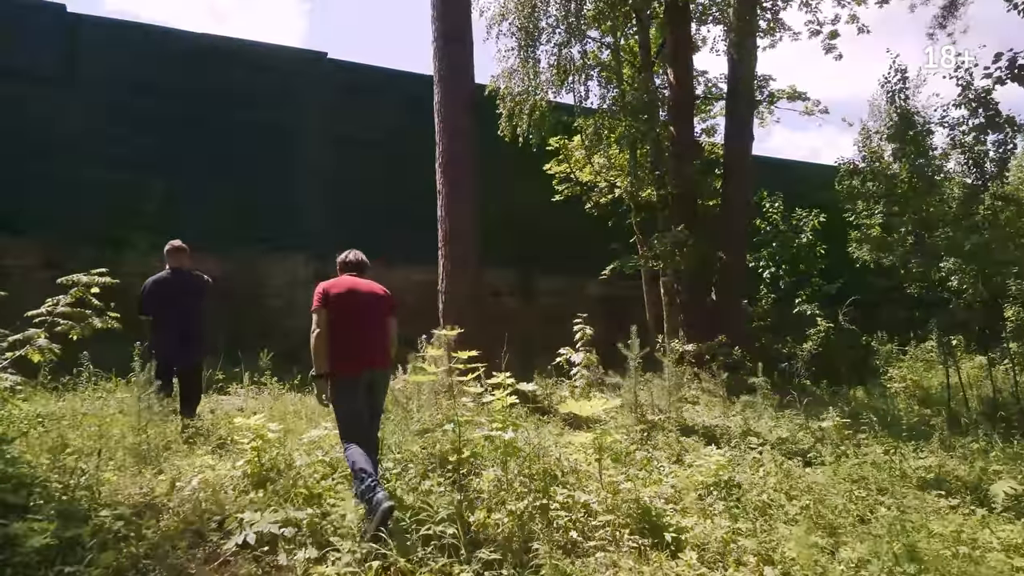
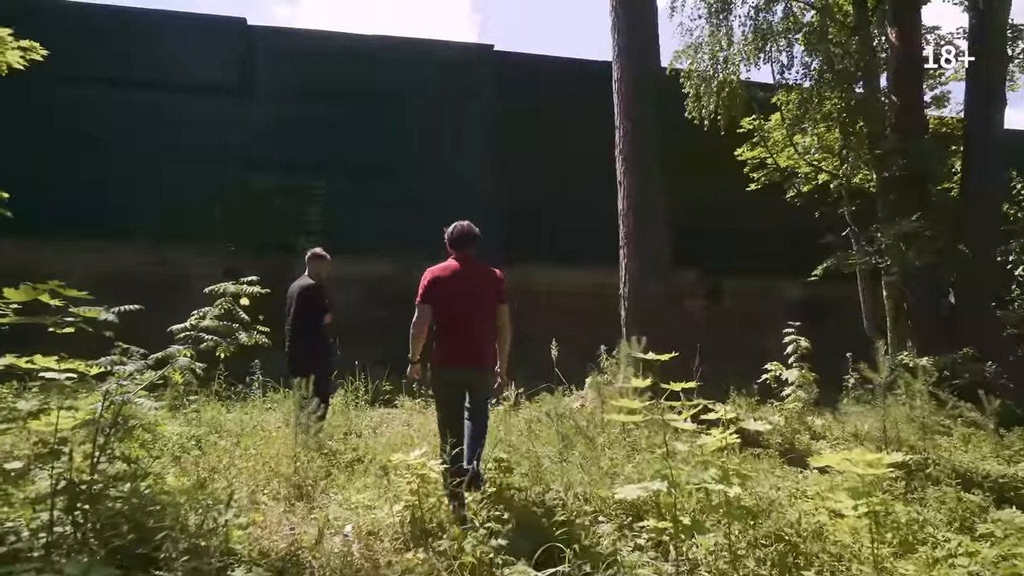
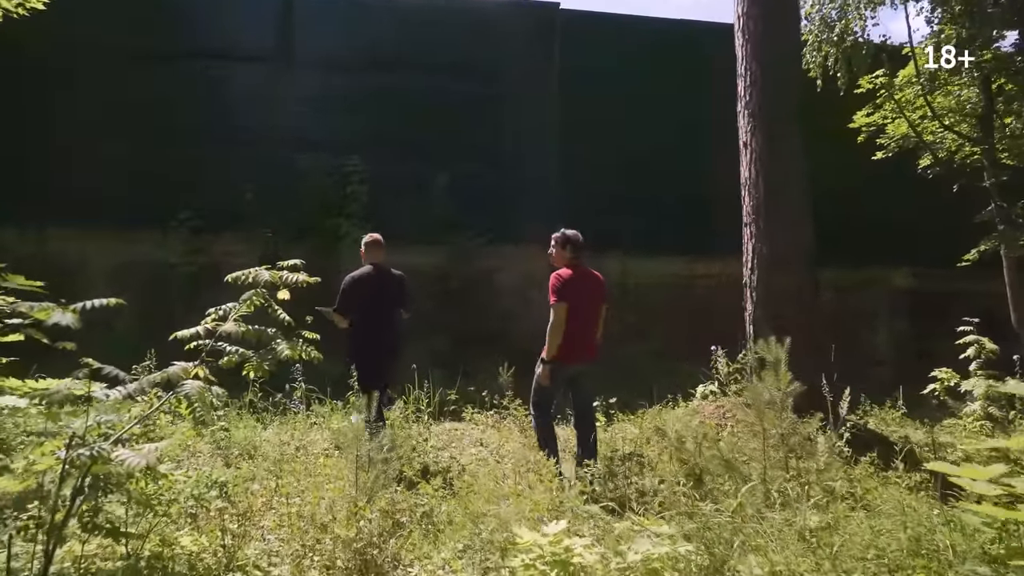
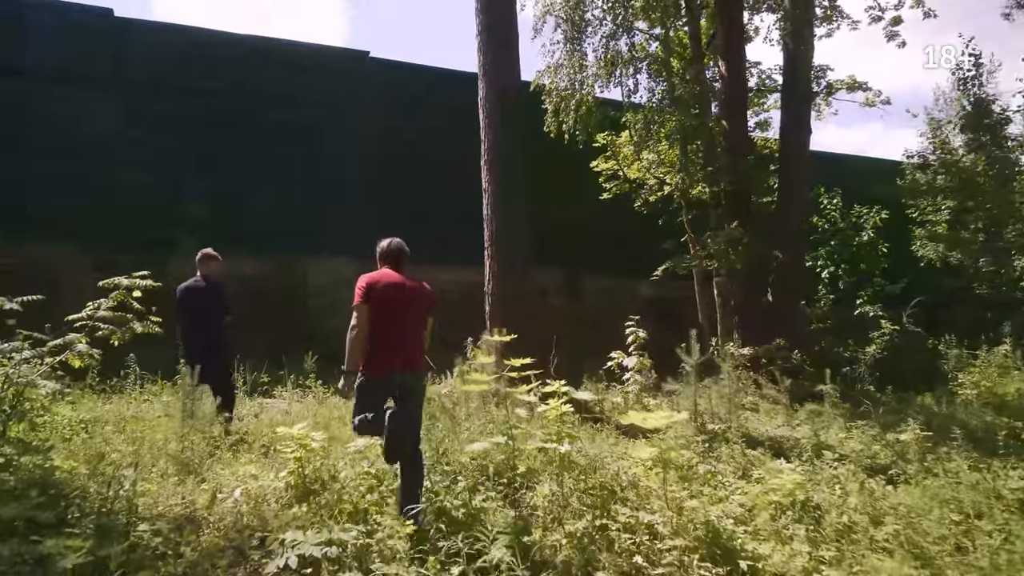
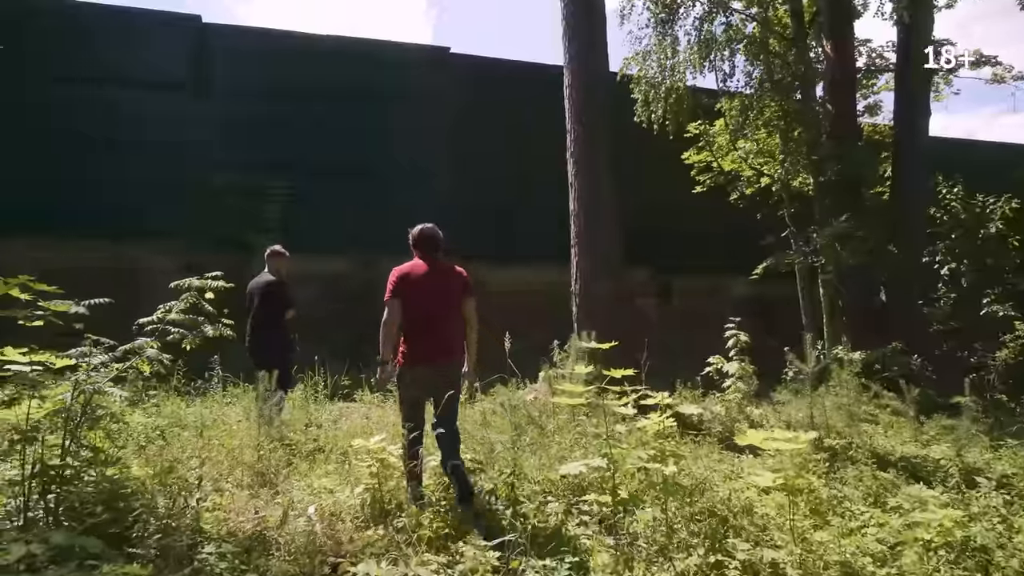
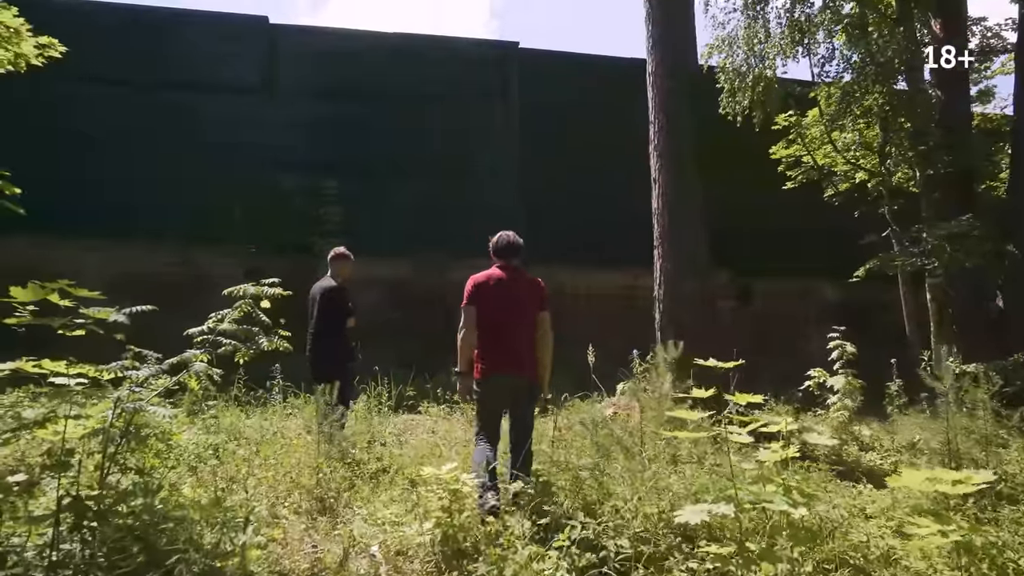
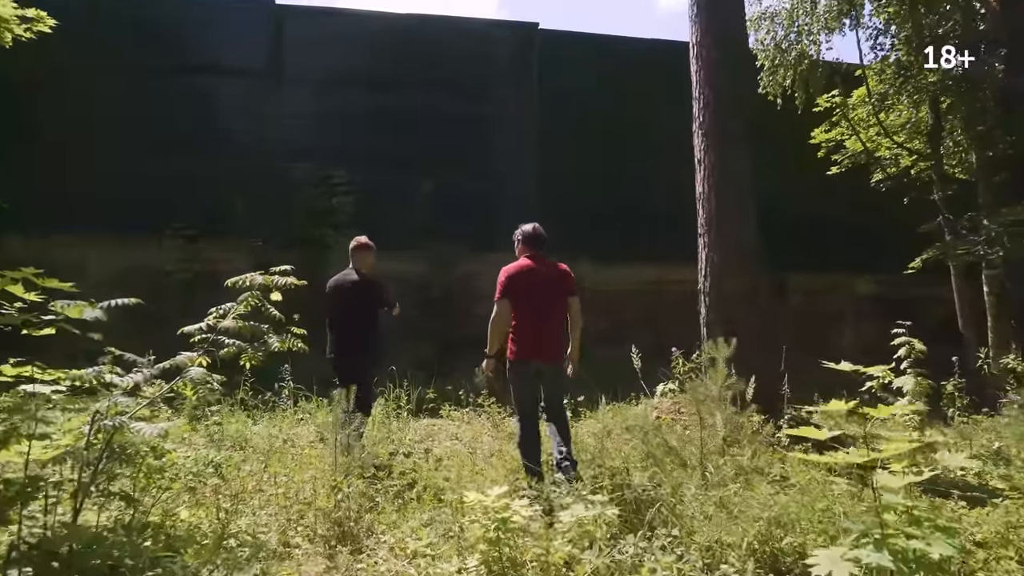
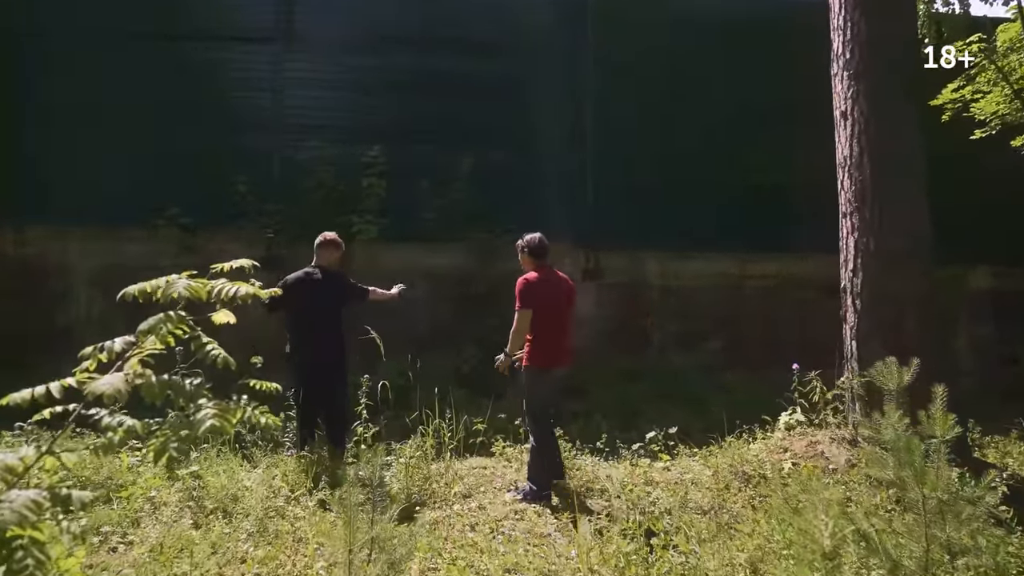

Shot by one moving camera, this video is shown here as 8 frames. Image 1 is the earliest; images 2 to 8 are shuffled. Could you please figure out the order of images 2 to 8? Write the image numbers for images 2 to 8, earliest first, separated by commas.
4, 5, 2, 6, 7, 3, 8
